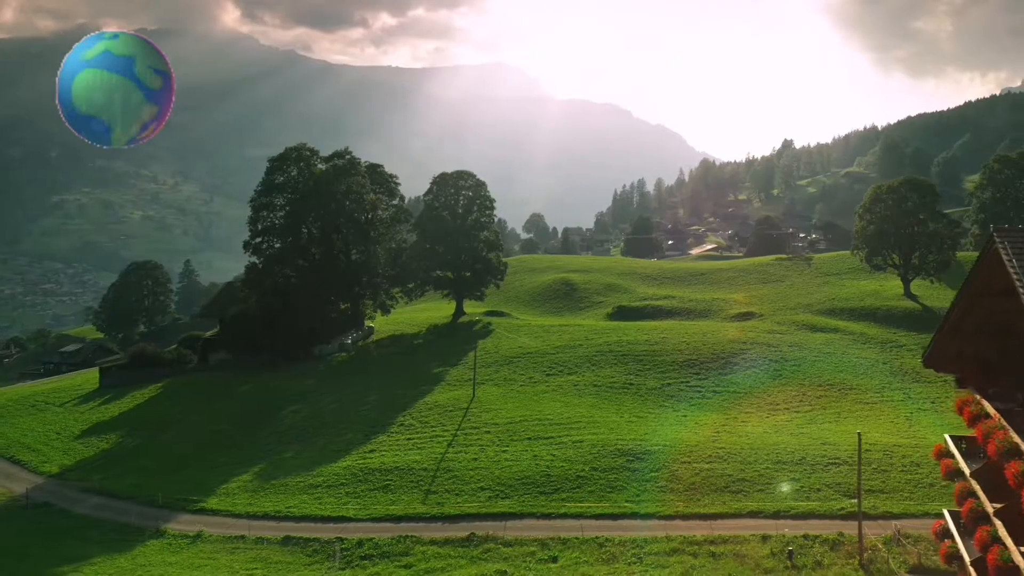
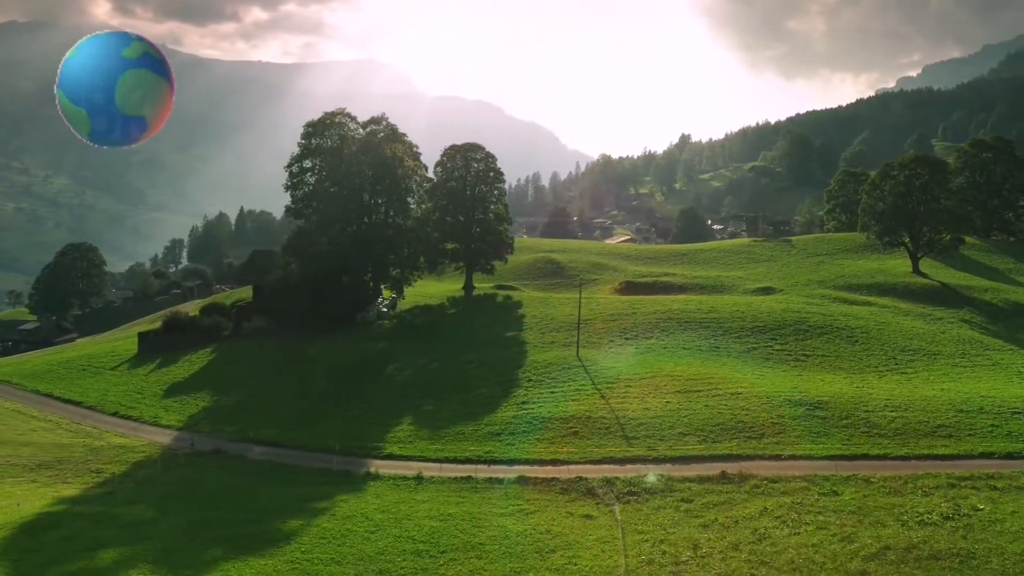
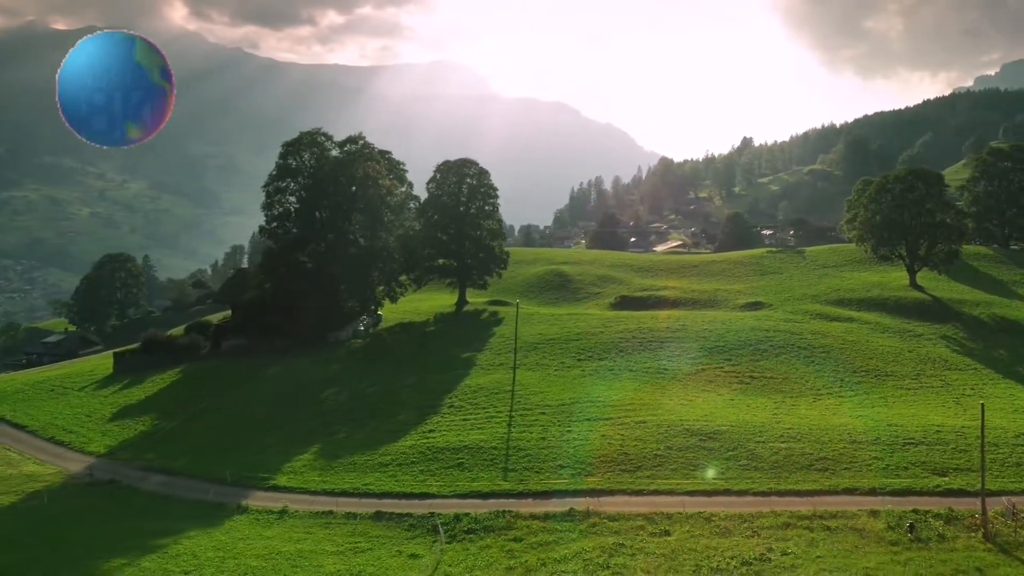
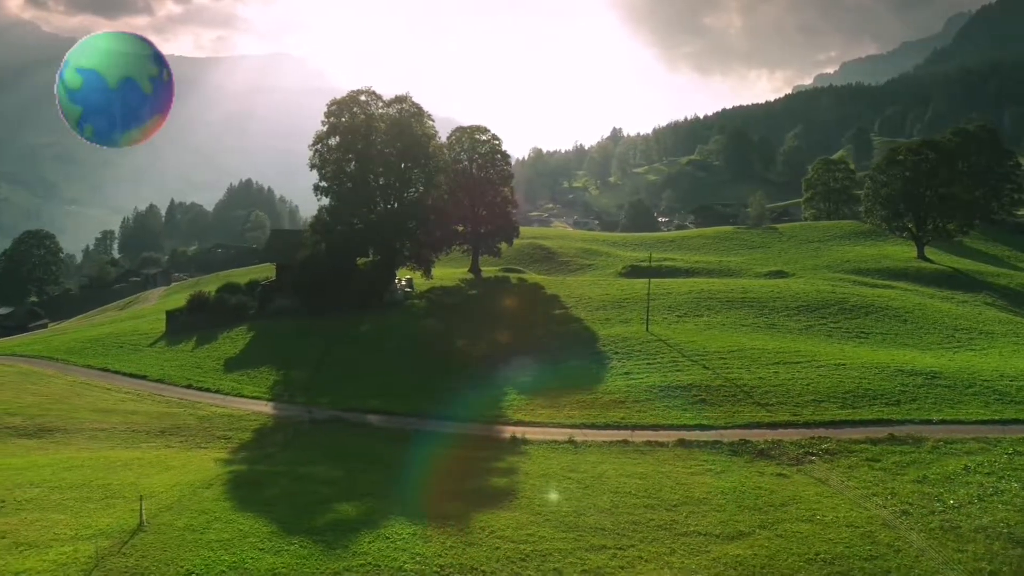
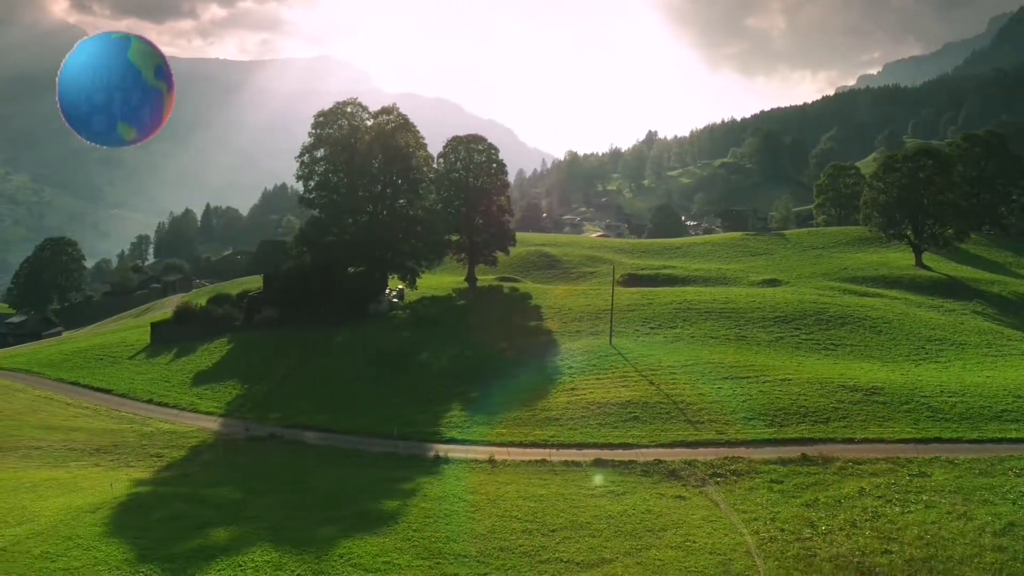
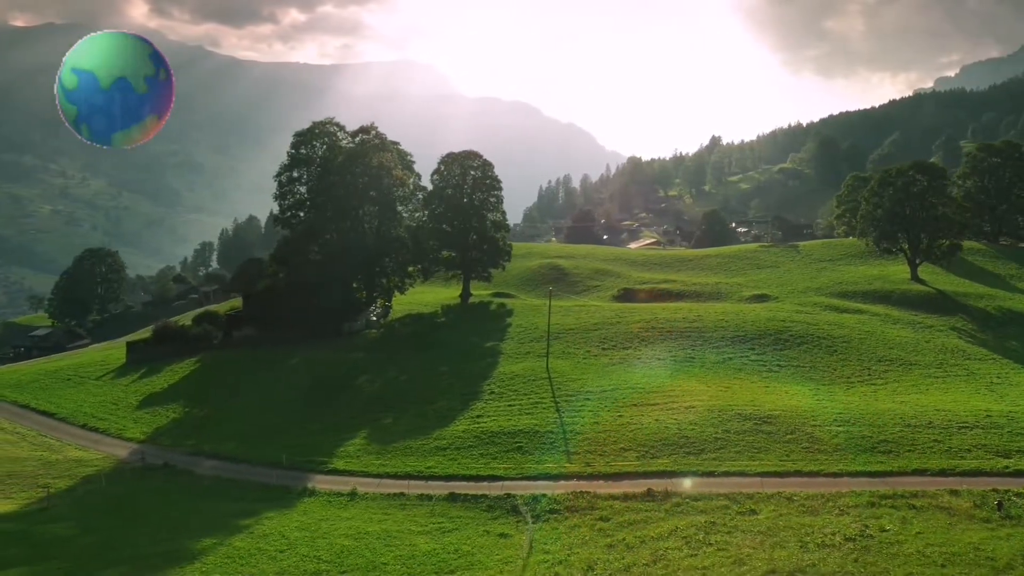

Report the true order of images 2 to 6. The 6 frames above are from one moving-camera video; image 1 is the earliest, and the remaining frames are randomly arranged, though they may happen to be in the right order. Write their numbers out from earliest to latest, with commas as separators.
3, 6, 2, 5, 4
